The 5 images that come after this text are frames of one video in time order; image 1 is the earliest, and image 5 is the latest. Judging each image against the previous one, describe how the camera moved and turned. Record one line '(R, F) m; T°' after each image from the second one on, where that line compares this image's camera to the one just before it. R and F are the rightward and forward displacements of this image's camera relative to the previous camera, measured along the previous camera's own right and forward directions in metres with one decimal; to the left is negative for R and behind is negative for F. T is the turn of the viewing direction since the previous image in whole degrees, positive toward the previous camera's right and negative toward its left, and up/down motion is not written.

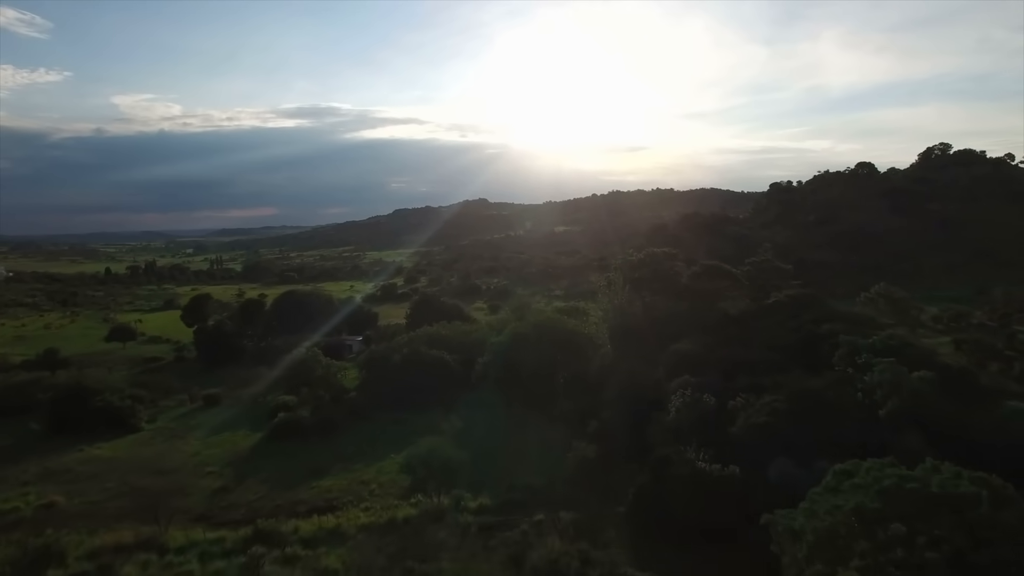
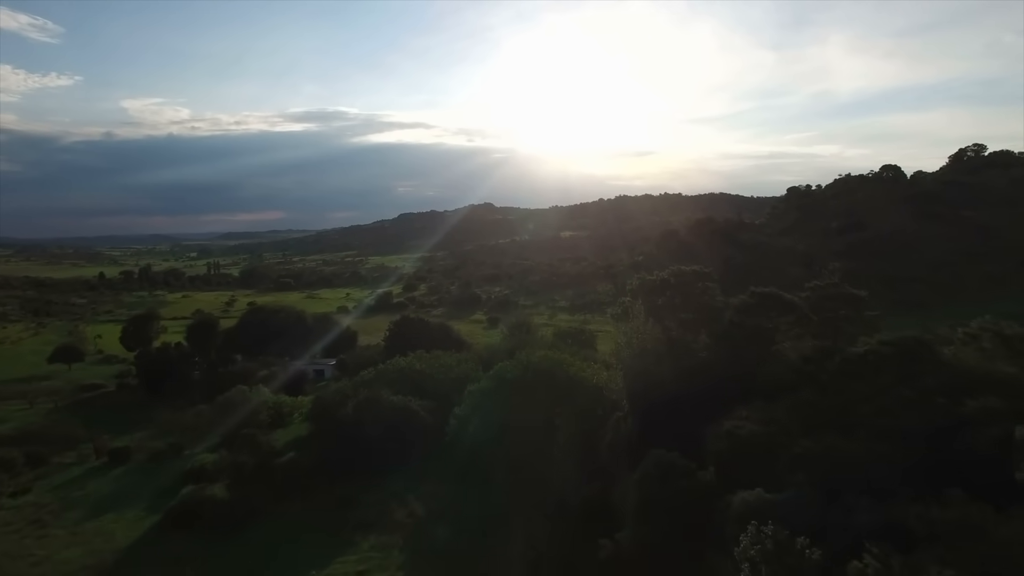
(+0.8, +8.0) m; -1°
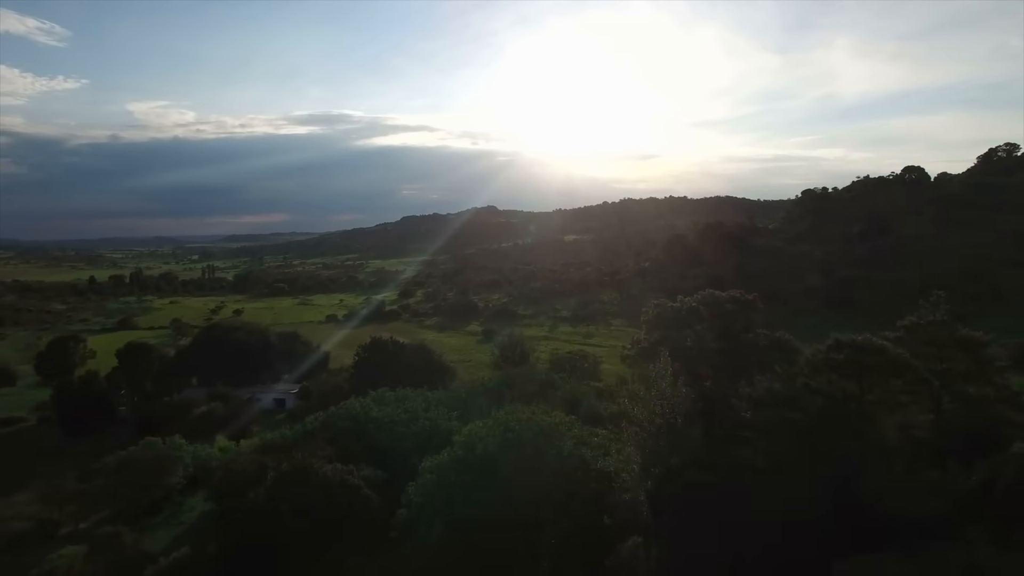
(+0.9, +7.4) m; 0°
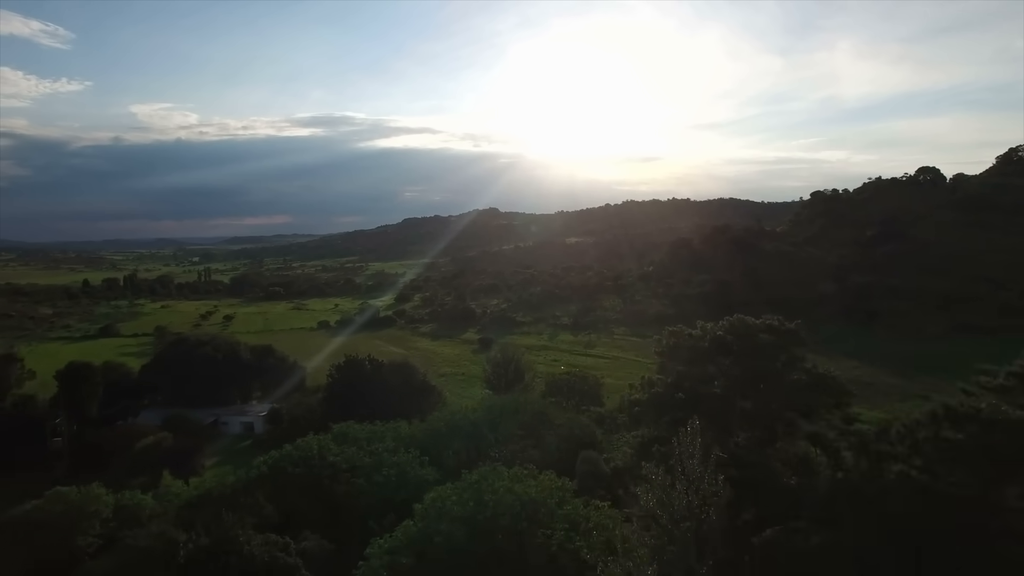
(+0.6, +4.6) m; 0°
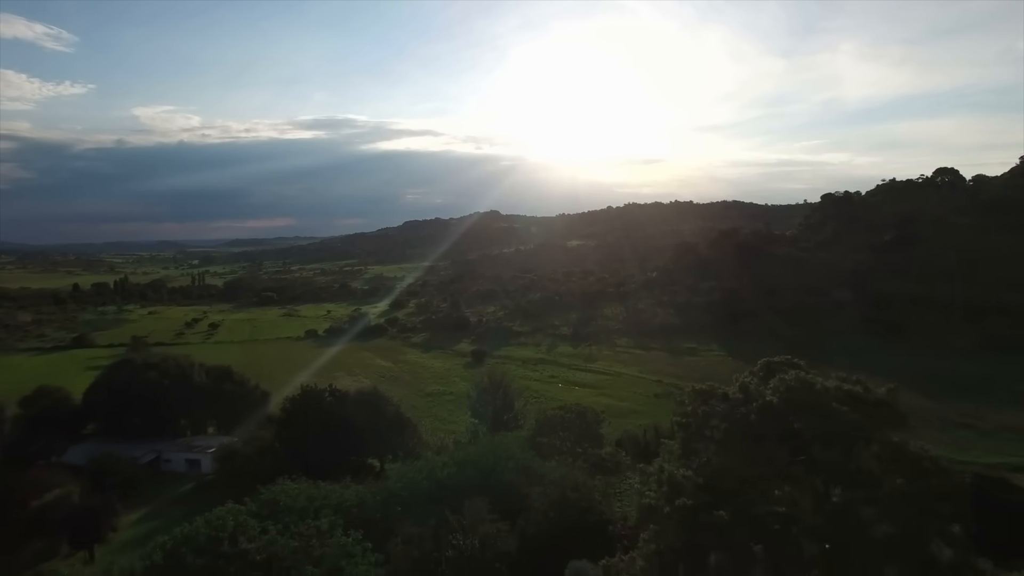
(+0.8, +5.7) m; 0°
